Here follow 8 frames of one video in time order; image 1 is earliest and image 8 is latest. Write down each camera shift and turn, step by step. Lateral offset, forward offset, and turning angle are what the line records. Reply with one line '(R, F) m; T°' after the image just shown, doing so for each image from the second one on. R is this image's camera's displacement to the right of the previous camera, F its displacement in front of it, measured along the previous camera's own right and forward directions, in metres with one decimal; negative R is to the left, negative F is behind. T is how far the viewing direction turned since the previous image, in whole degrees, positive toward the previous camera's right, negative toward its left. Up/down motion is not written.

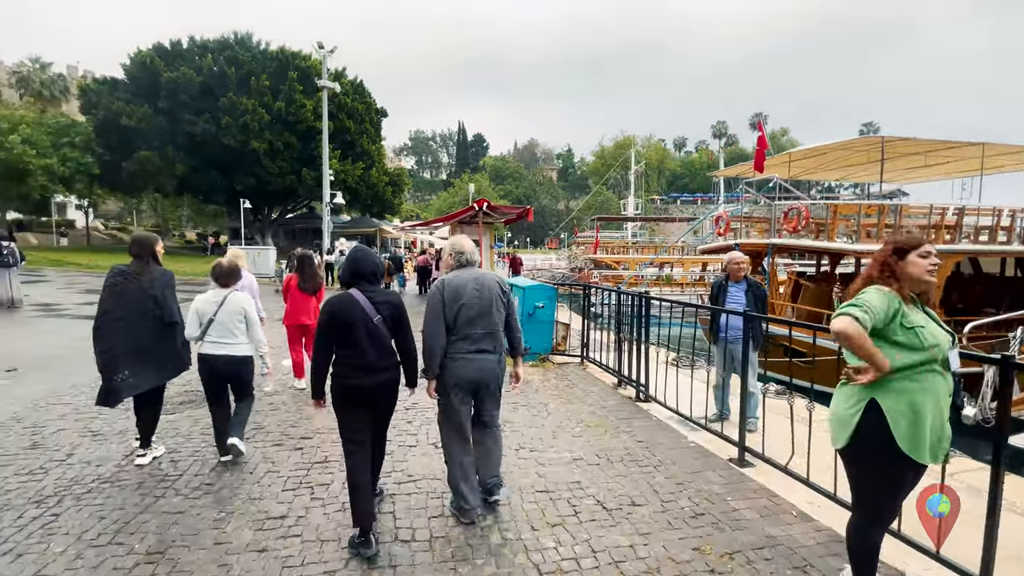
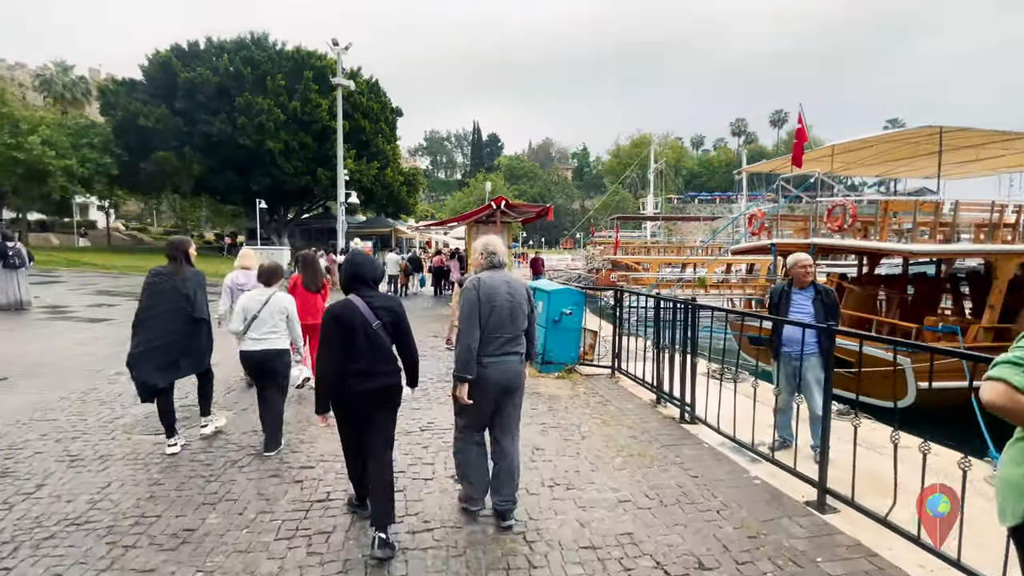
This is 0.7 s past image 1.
(-0.2, +0.7) m; -2°
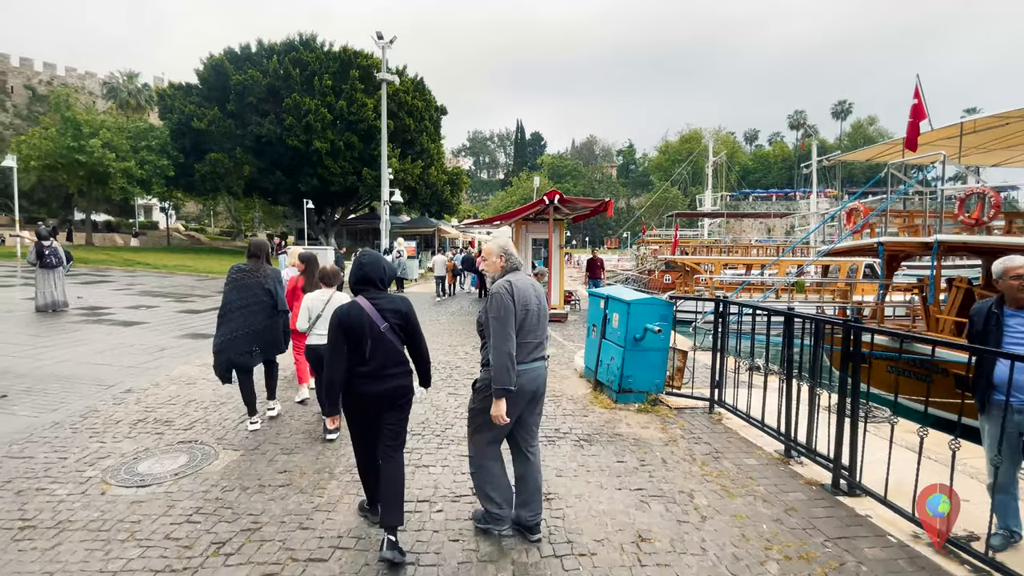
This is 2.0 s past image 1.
(-0.4, +1.4) m; -5°
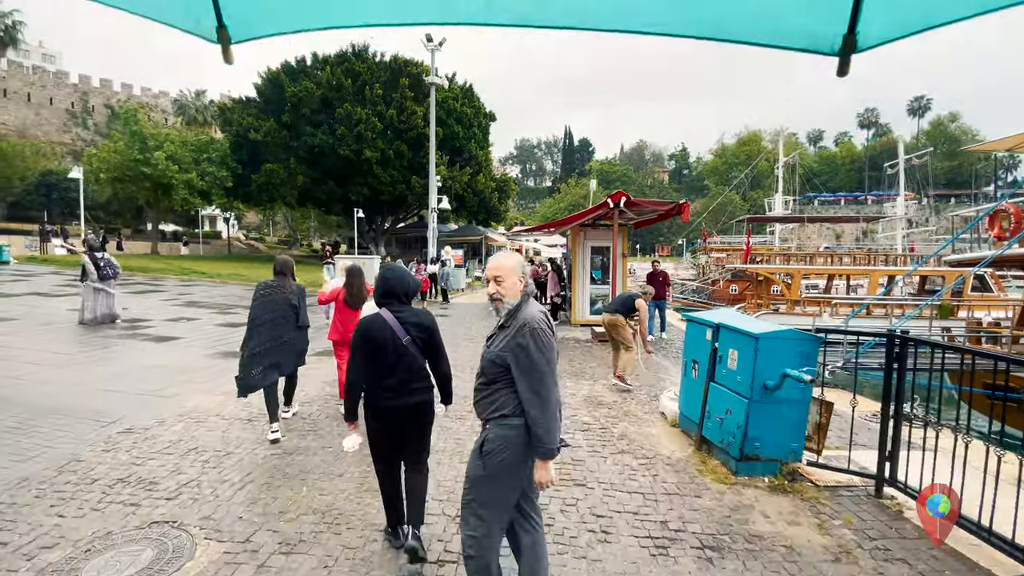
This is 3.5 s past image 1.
(-0.3, +1.5) m; -6°
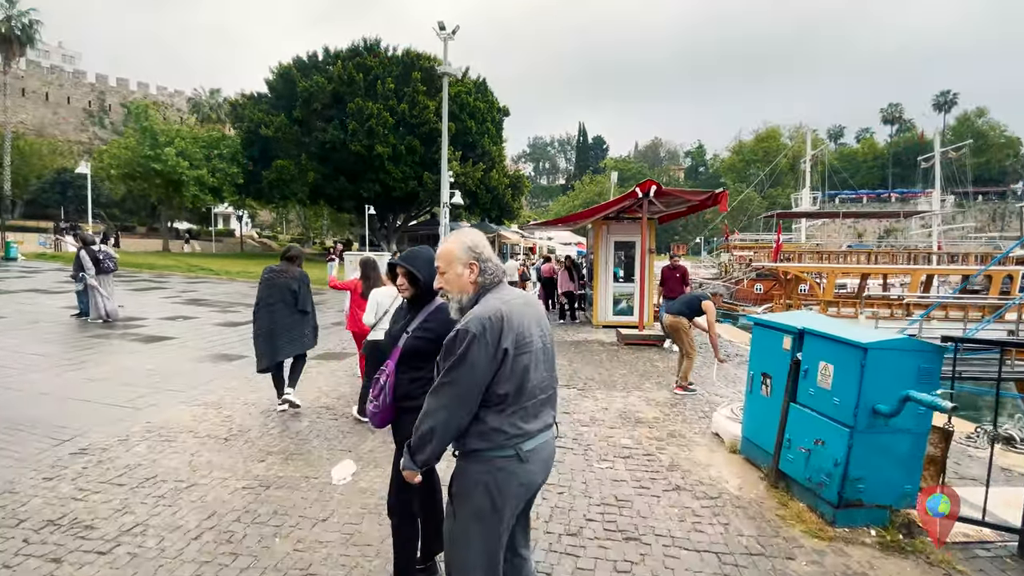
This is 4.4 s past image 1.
(-0.1, +1.0) m; -1°
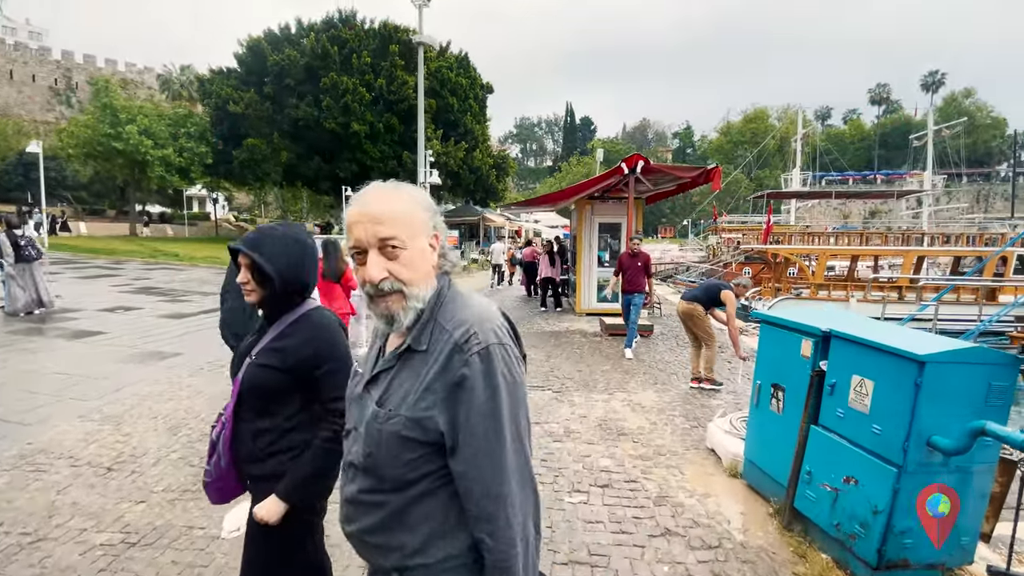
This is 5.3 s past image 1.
(+0.3, +0.9) m; +1°
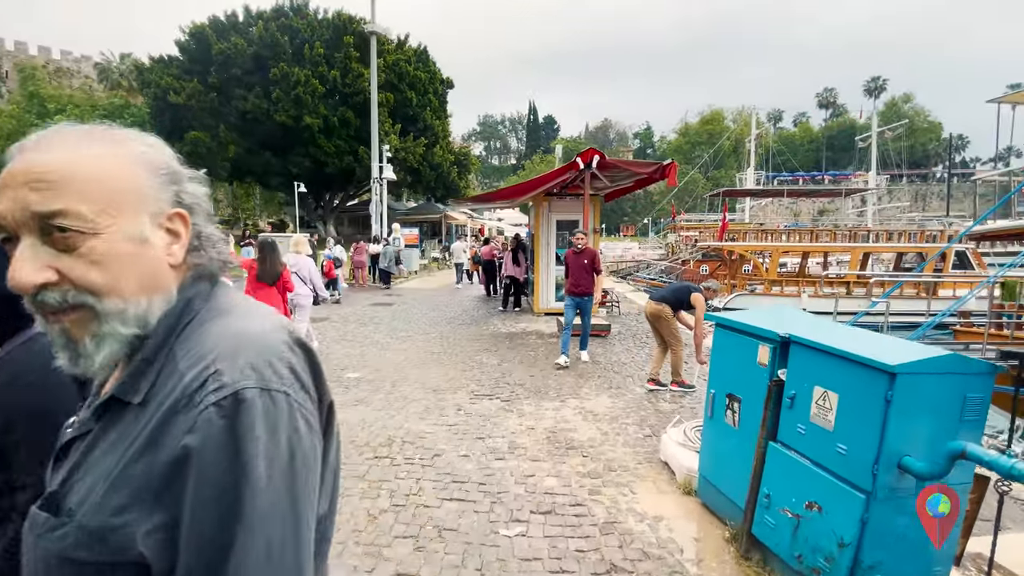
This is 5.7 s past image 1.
(+0.3, +0.4) m; +4°
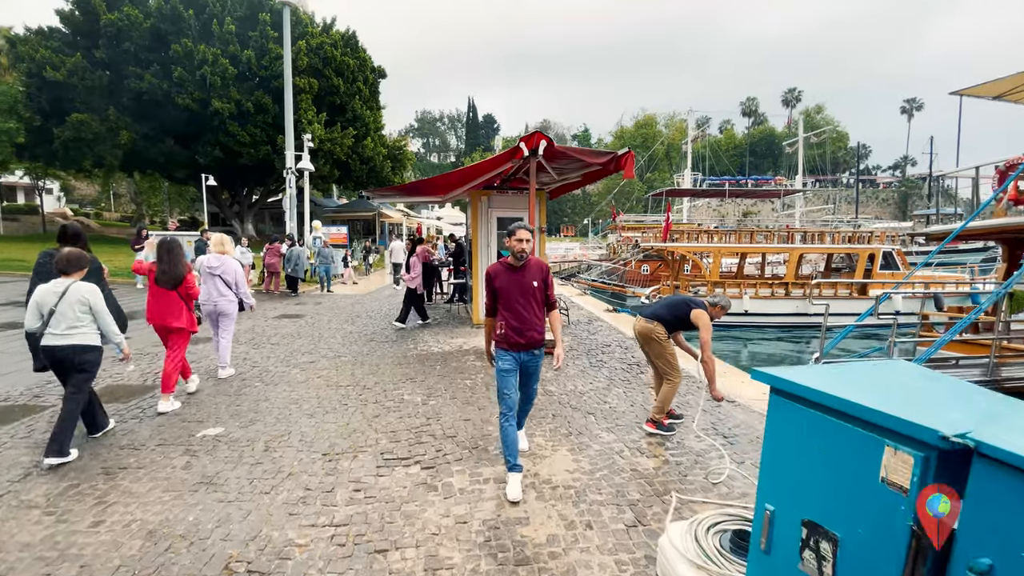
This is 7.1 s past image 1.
(+0.1, +1.5) m; +7°
